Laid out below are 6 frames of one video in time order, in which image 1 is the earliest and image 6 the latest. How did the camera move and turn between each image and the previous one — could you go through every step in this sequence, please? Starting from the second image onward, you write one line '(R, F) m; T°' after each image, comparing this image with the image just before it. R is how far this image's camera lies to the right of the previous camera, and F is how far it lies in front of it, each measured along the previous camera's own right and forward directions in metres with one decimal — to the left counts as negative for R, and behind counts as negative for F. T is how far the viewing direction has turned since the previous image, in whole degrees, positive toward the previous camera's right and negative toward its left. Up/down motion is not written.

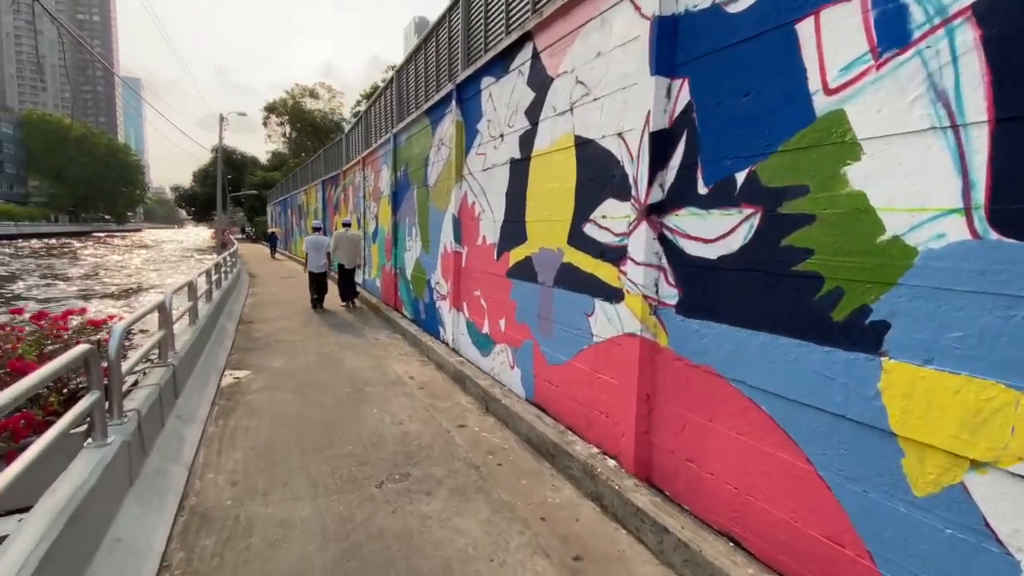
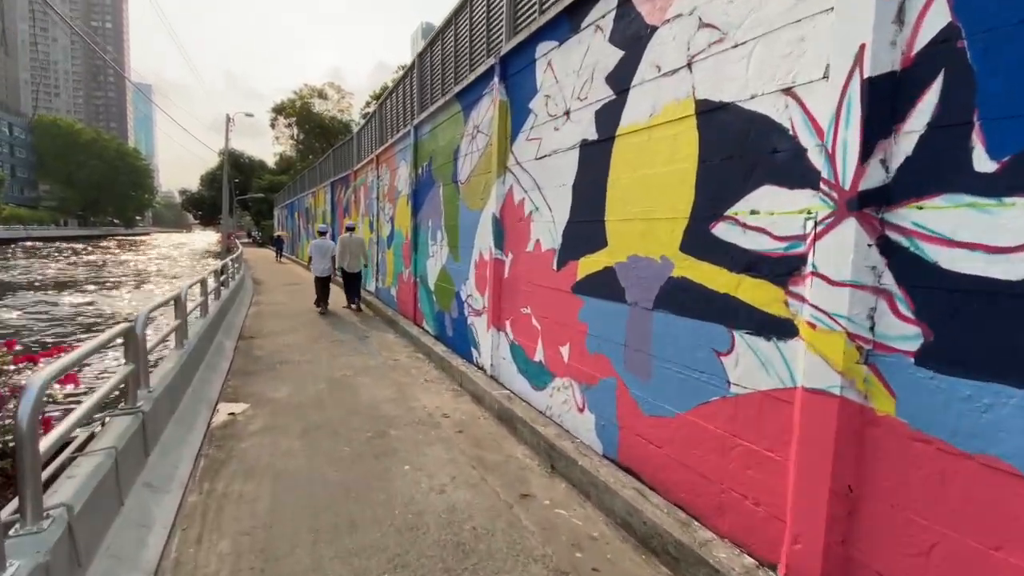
(-0.7, +1.3) m; -1°
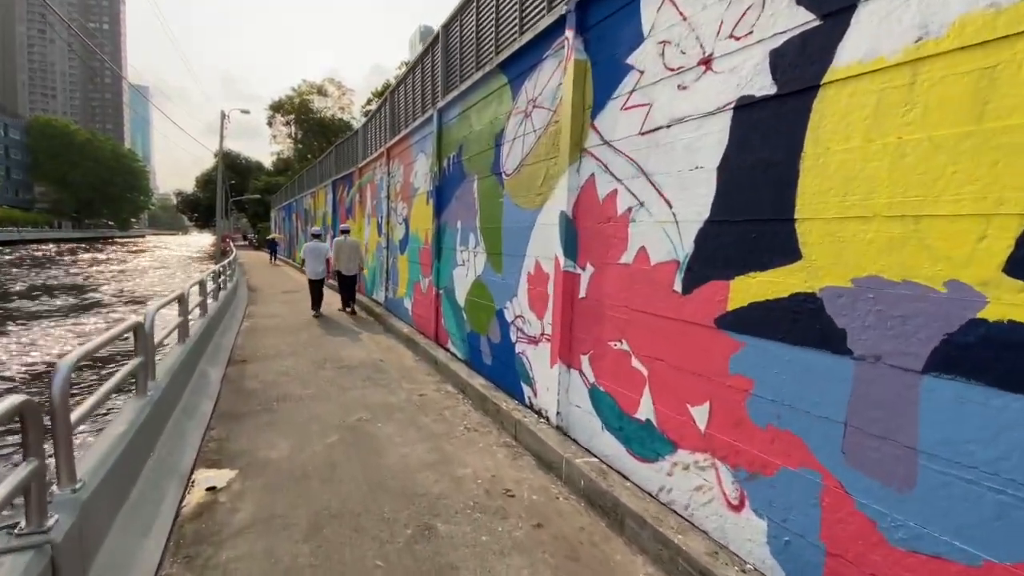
(-0.9, +1.5) m; 0°
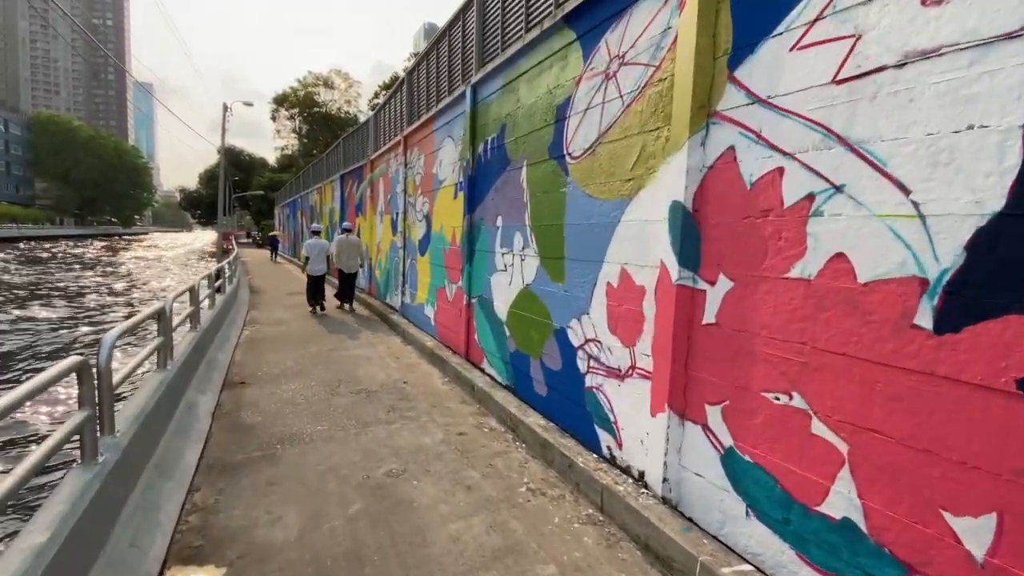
(-0.7, +1.2) m; 0°
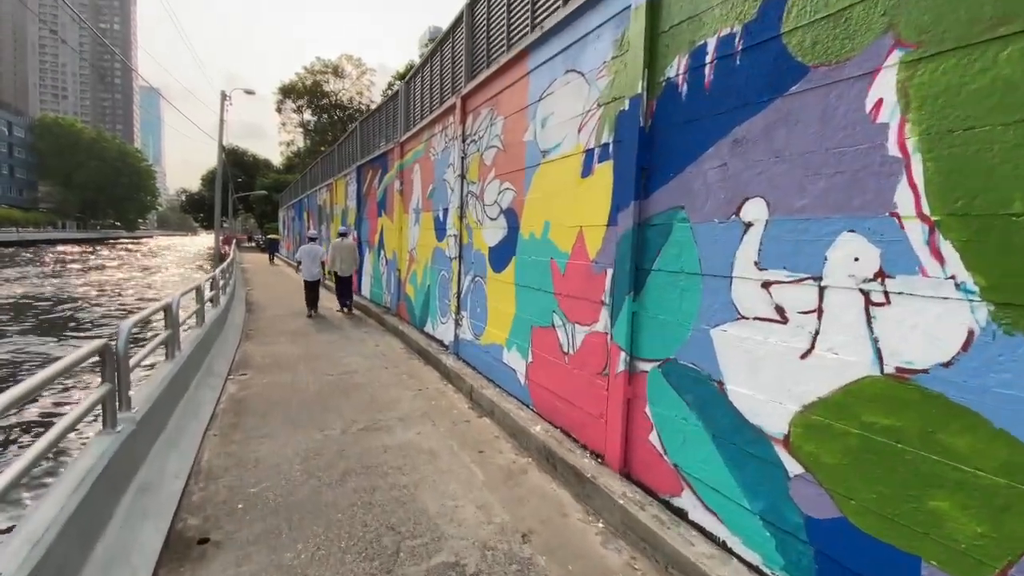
(-1.8, +3.1) m; 0°
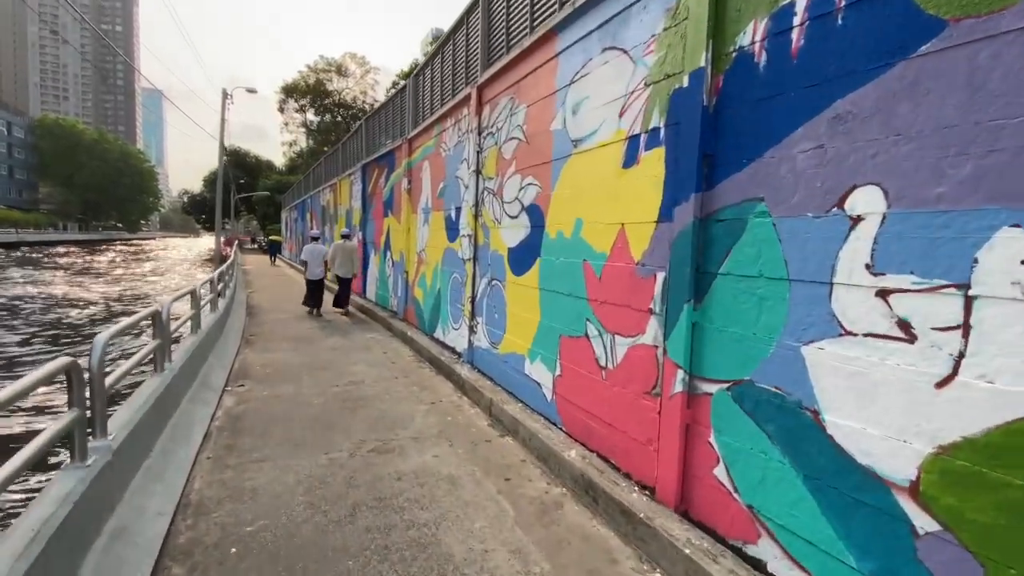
(-0.3, +0.5) m; 0°
